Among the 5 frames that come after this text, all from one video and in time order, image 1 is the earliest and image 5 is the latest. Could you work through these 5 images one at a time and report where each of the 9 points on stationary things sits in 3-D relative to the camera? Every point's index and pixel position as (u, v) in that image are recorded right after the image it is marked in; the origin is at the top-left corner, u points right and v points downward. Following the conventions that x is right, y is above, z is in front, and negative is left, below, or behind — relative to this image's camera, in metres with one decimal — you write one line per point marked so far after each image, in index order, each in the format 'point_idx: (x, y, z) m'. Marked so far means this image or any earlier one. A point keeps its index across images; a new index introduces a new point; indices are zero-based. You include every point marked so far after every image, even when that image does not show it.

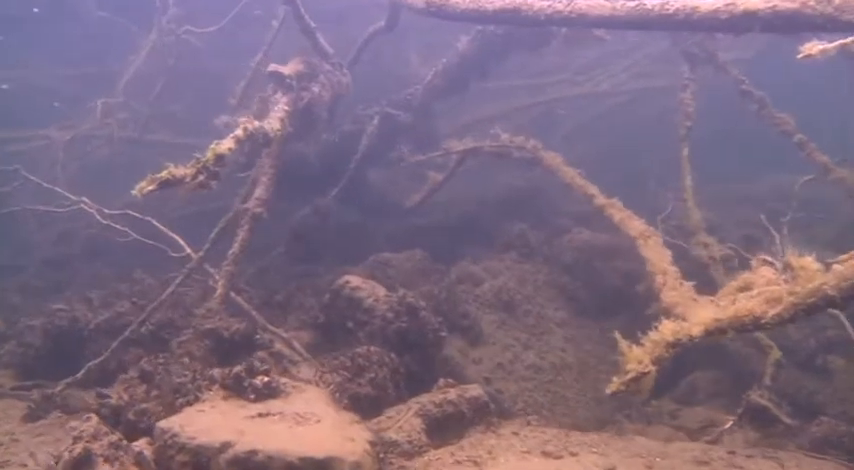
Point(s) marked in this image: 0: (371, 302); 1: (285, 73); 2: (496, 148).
0: (-0.3, -0.4, +5.1) m
1: (-0.9, +1.0, +5.8) m
2: (+0.4, +0.6, +6.2) m
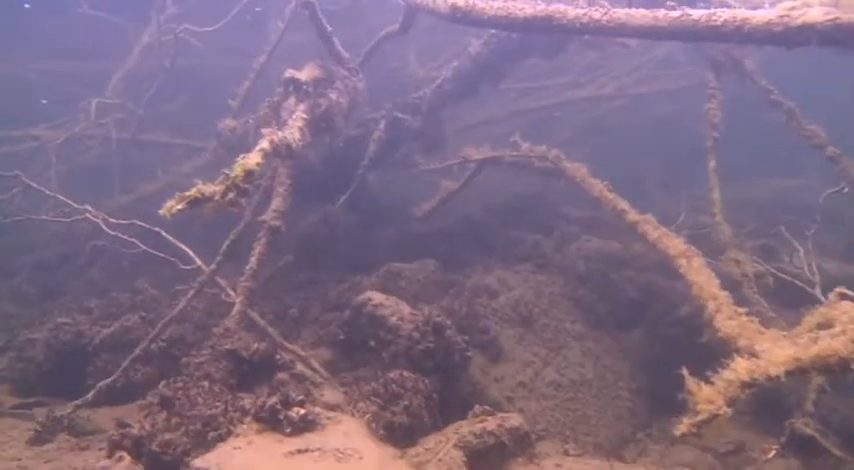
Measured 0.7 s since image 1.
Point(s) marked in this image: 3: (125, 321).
0: (-0.2, -0.4, +4.9) m
1: (-0.7, +0.9, +5.6) m
2: (+0.6, +0.5, +6.0) m
3: (-1.8, -0.5, +5.7) m
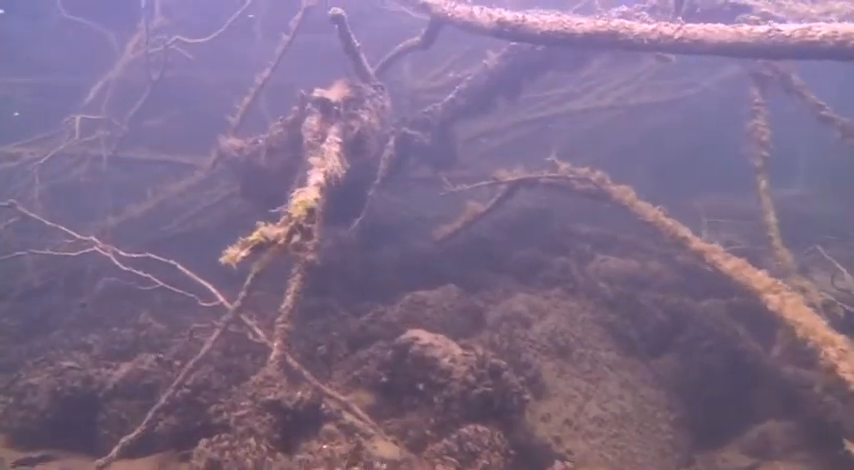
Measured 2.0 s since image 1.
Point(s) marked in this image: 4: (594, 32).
0: (+0.1, -0.6, +4.5) m
1: (-0.5, +0.7, +5.2) m
2: (+0.8, +0.3, +5.7) m
3: (-1.6, -0.7, +5.2) m
4: (+0.8, +1.0, +4.8) m
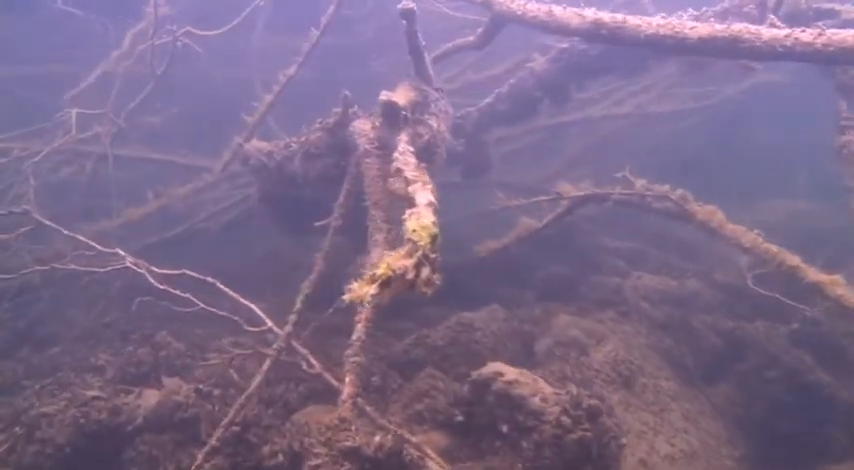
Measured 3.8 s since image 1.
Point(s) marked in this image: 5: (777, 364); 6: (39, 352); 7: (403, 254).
0: (+0.5, -0.7, +4.0) m
1: (-0.1, +0.7, +4.6) m
2: (+1.1, +0.2, +5.2) m
3: (-1.2, -0.8, +4.7) m
4: (+1.2, +0.9, +4.4) m
5: (+2.3, -0.8, +6.2) m
6: (-2.7, -0.8, +6.6) m
7: (-0.1, -0.1, +2.8) m
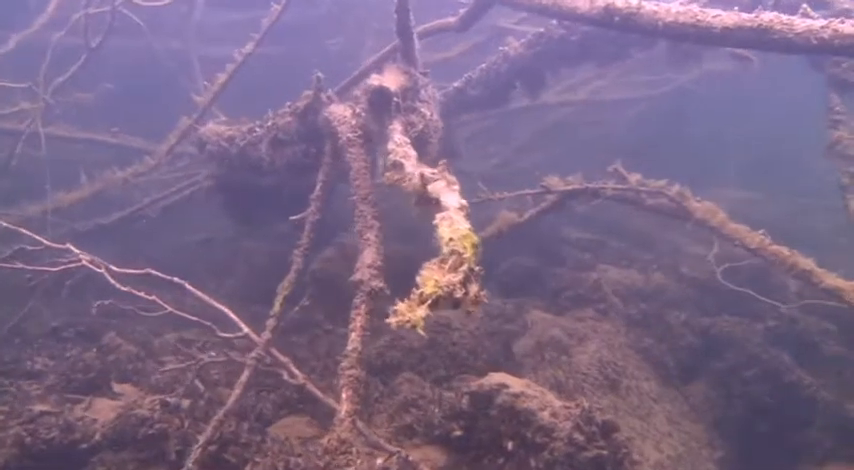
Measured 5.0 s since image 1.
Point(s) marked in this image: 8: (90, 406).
0: (+0.5, -0.7, +3.7) m
1: (-0.2, +0.7, +4.3) m
2: (+1.0, +0.2, +5.0) m
3: (-1.3, -0.8, +4.2) m
4: (+1.2, +0.9, +4.1) m
5: (+2.1, -0.8, +6.0) m
6: (-2.9, -0.7, +6.0) m
7: (+0.1, -0.1, +2.4) m
8: (-1.6, -0.8, +4.5) m
